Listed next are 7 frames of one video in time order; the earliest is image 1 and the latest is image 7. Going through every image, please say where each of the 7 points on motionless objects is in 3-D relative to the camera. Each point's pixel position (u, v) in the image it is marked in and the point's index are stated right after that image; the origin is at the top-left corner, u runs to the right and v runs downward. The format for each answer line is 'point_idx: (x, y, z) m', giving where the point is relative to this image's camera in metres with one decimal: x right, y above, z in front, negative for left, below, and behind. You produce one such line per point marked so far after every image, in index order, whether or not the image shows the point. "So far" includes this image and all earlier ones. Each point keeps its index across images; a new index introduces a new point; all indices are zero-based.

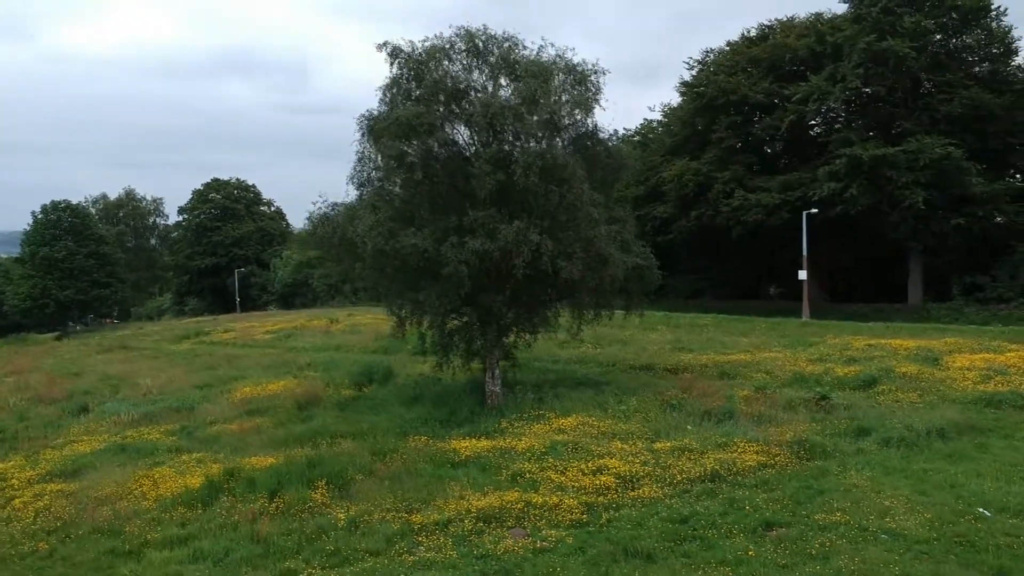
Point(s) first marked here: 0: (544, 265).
0: (+0.6, +0.4, +16.0) m
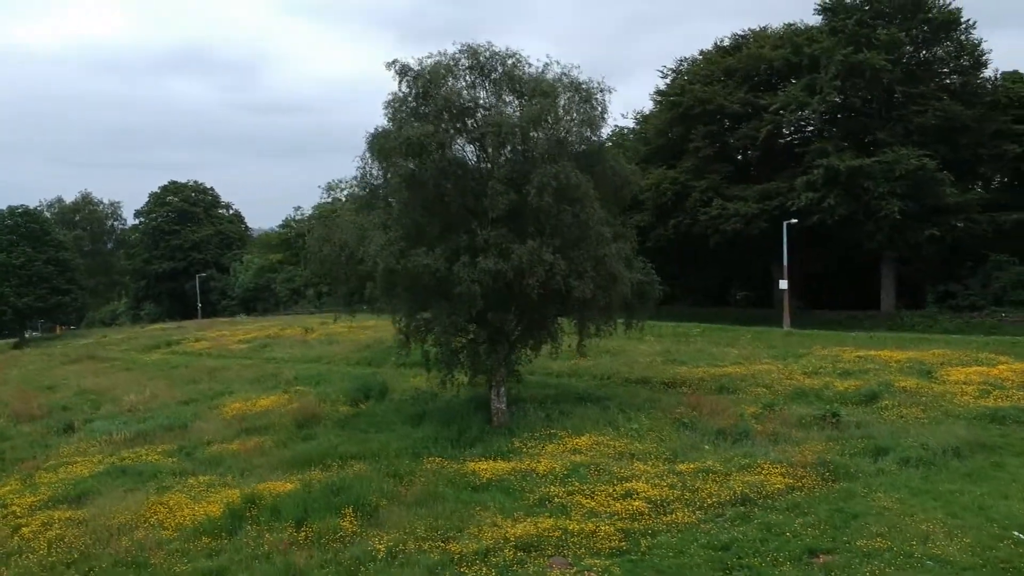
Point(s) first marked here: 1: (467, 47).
0: (+0.7, +0.1, +16.0) m
1: (-0.9, +4.3, +17.5) m
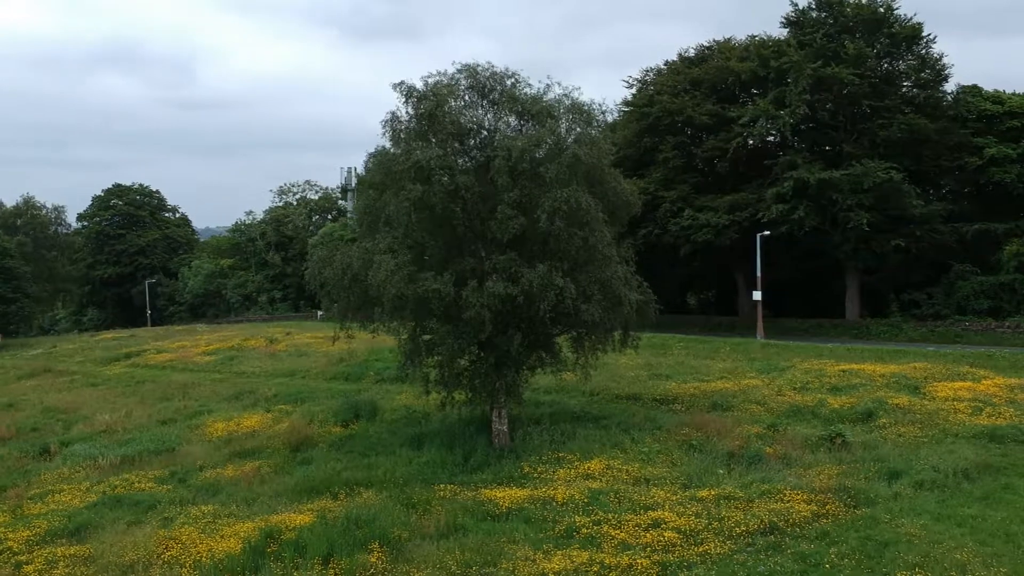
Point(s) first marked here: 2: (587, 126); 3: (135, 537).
0: (+0.9, -0.3, +16.0) m
1: (-0.9, +3.9, +17.4) m
2: (+1.3, +2.7, +16.8) m
3: (-5.4, -3.6, +14.2) m
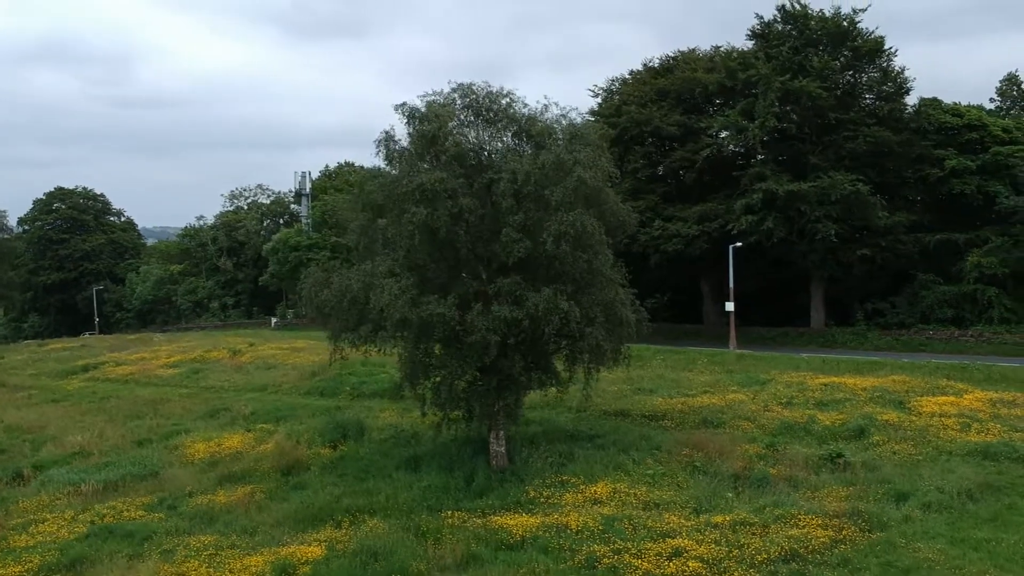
0: (+1.0, -0.7, +16.0) m
1: (-0.9, +3.5, +17.3) m
2: (+1.3, +2.4, +16.7) m
3: (-5.2, -4.0, +13.8) m
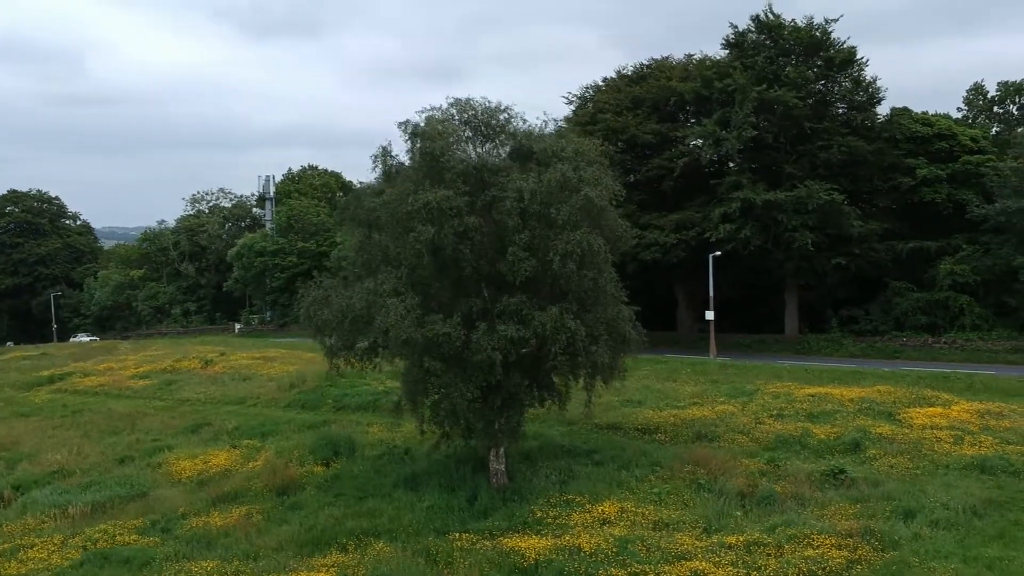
0: (+1.0, -1.0, +15.9) m
1: (-0.9, +3.2, +17.1) m
2: (+1.3, +2.1, +16.7) m
3: (-5.0, -4.3, +13.5) m
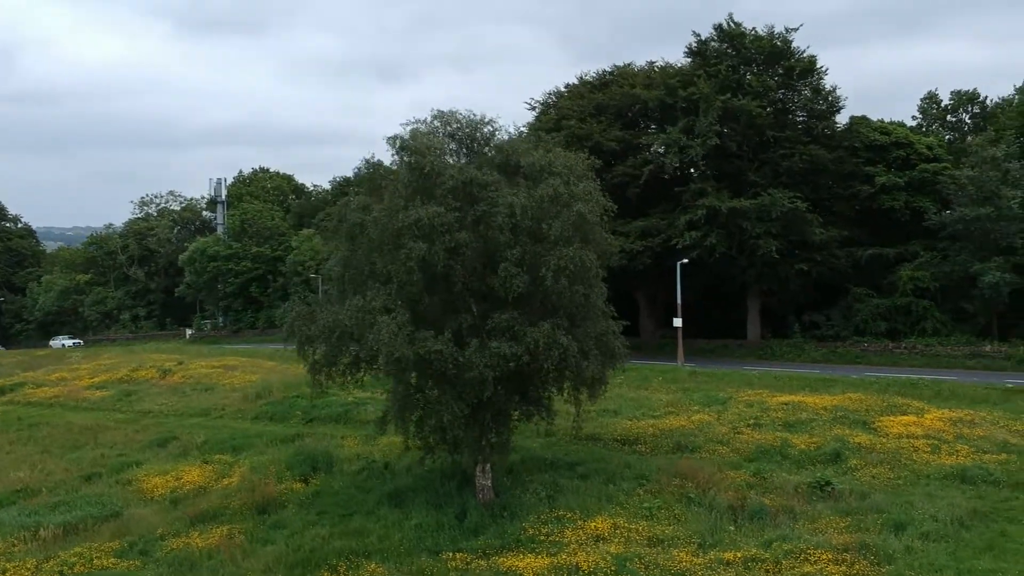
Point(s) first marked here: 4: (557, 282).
0: (+0.9, -1.2, +15.9) m
1: (-1.1, +3.0, +17.0) m
2: (+1.1, +1.8, +16.7) m
3: (-5.0, -4.6, +13.1) m
4: (+0.7, +0.1, +15.4) m
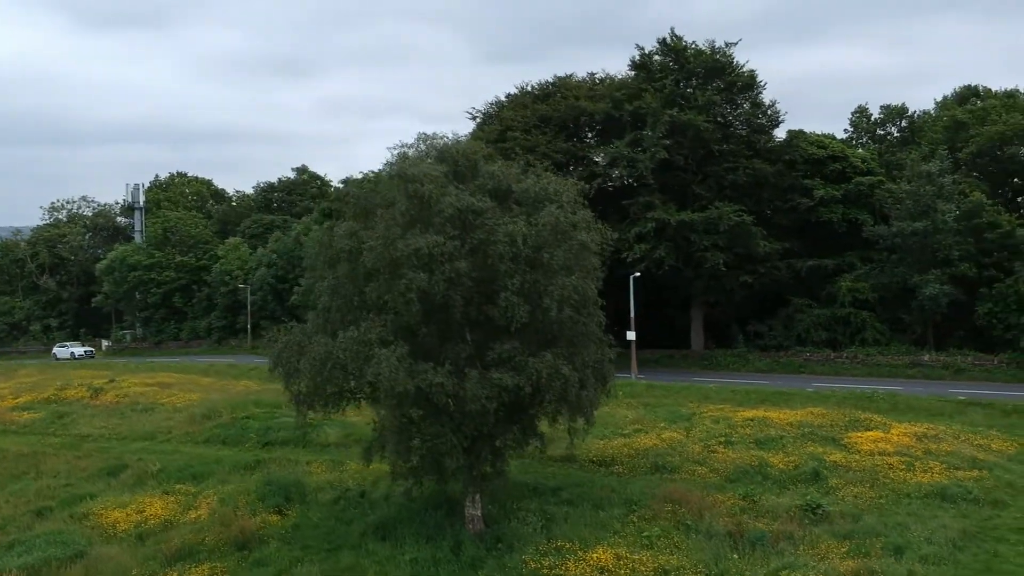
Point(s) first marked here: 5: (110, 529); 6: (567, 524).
0: (+0.9, -1.7, +15.7) m
1: (-1.2, +2.5, +16.7) m
2: (+1.0, +1.4, +16.5) m
3: (-4.7, -5.1, +12.4) m
4: (+0.7, -0.4, +15.2) m
5: (-8.0, -4.8, +19.8) m
6: (+0.9, -4.1, +17.2) m
